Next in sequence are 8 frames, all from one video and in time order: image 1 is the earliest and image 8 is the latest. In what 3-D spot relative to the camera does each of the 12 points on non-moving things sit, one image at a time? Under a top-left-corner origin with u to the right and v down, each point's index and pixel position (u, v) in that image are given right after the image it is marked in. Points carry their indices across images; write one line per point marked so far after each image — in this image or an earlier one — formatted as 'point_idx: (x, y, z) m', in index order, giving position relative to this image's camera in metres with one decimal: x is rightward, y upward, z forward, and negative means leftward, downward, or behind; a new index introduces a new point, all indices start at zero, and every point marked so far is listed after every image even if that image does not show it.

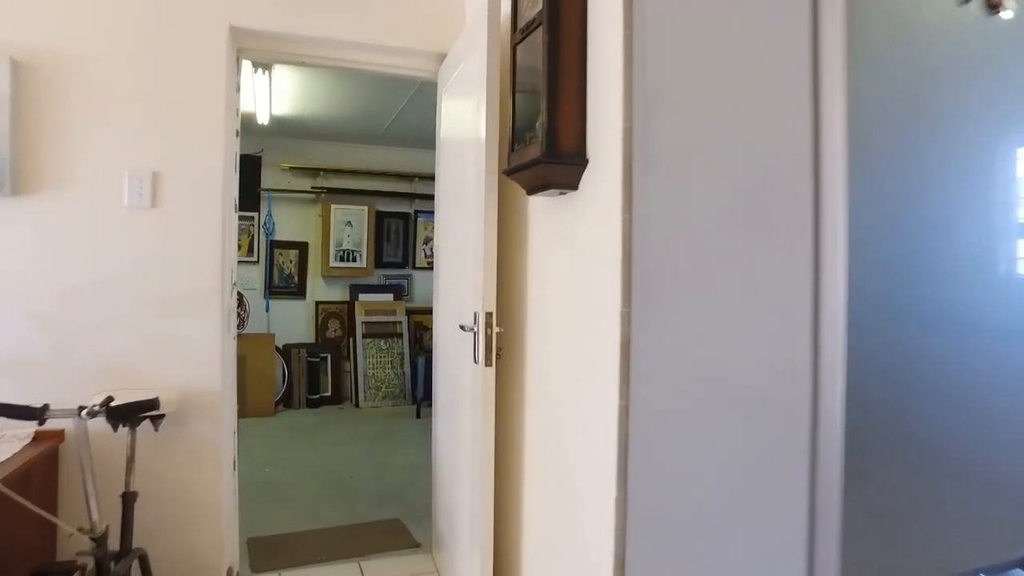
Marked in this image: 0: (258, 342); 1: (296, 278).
0: (-1.9, -0.4, +5.0) m
1: (-1.8, +0.1, +5.4) m
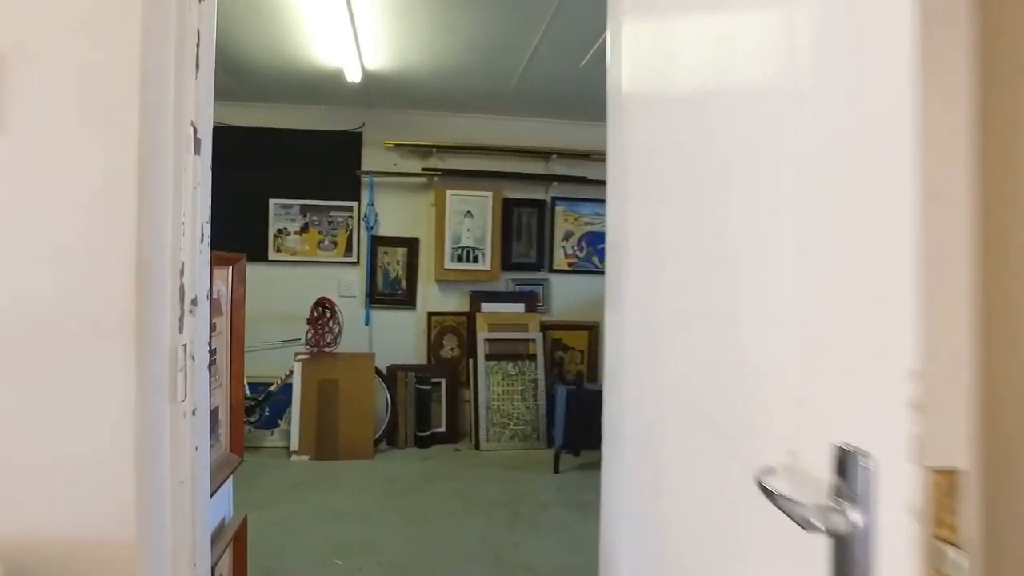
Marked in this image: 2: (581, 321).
0: (-1.0, -0.5, +4.0) m
1: (-0.7, 0.0, +4.4) m
2: (+0.5, -0.2, +4.5) m
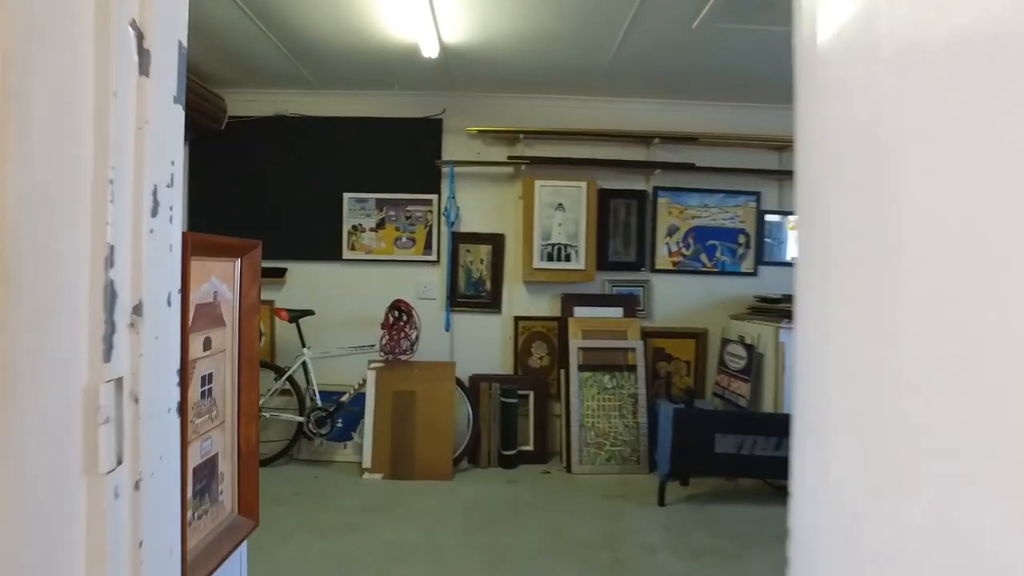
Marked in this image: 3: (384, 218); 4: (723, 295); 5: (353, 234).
0: (-0.4, -0.5, +3.6) m
1: (-0.1, 0.0, +4.0) m
2: (+1.1, -0.2, +4.0) m
3: (-0.8, +0.4, +3.9) m
4: (+1.3, 0.0, +4.0) m
5: (-0.9, +0.3, +3.9) m
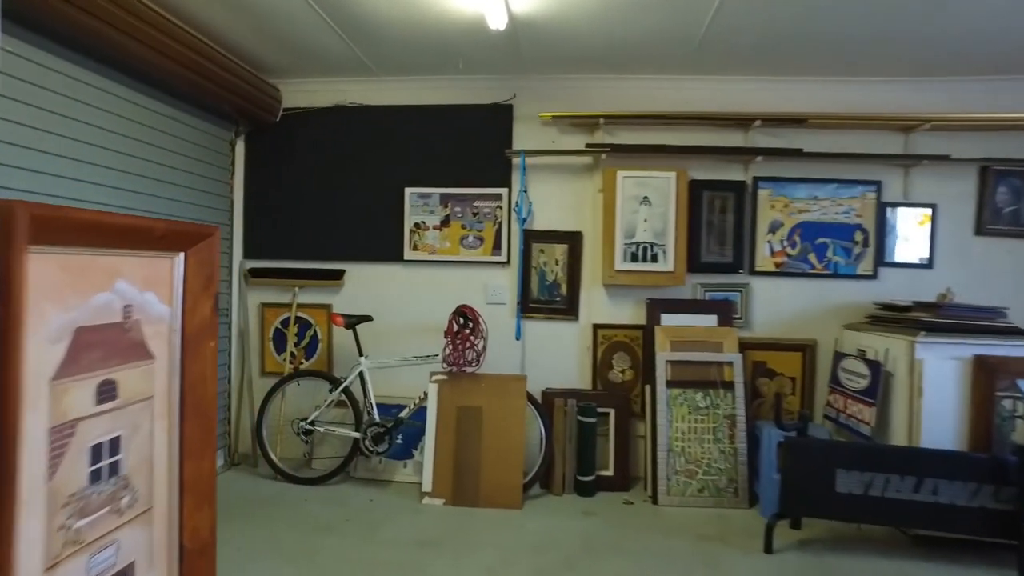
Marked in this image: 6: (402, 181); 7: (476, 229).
0: (-0.1, -0.5, +3.2) m
1: (+0.3, 0.0, +3.6) m
2: (+1.5, -0.3, +3.4) m
3: (-0.3, +0.4, +3.6) m
4: (+1.7, -0.1, +3.5) m
5: (-0.5, +0.3, +3.6) m
6: (-0.6, +0.6, +3.6) m
7: (-0.2, +0.3, +3.6) m
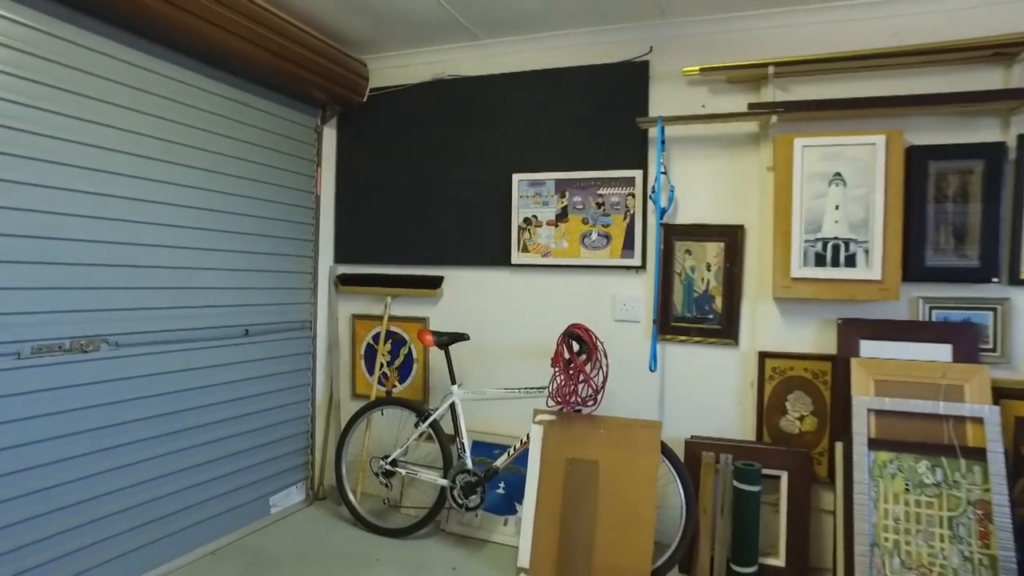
0: (+0.4, -0.6, +2.4) m
1: (+0.8, -0.1, +2.7) m
2: (+1.9, -0.3, +2.2) m
3: (+0.2, +0.3, +2.8) m
4: (+2.2, -0.1, +2.2) m
5: (+0.1, +0.3, +2.9) m
6: (0.0, +0.5, +2.9) m
7: (+0.4, +0.3, +2.8) m
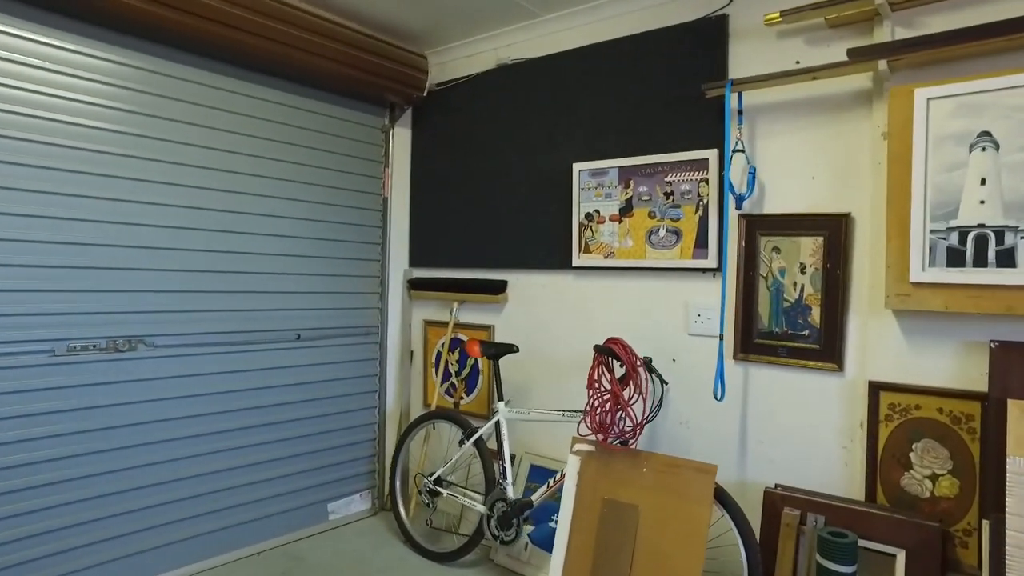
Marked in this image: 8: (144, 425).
0: (+0.5, -0.6, +2.0) m
1: (+0.9, -0.1, +2.0) m
2: (+1.8, -0.4, +1.3) m
3: (+0.4, +0.3, +2.4) m
4: (+2.0, -0.2, +1.1) m
5: (+0.3, +0.2, +2.5) m
6: (+0.2, +0.5, +2.6) m
7: (+0.6, +0.2, +2.3) m
8: (-1.3, -0.5, +2.3) m
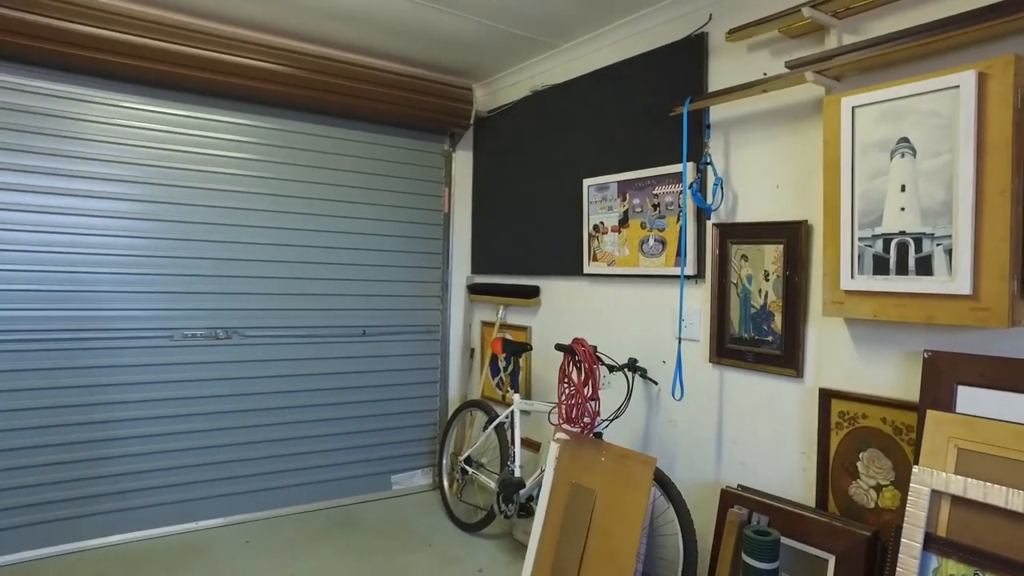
0: (+0.3, -0.6, +2.1) m
1: (+0.8, -0.1, +2.1) m
2: (+1.4, -0.4, +1.1) m
3: (+0.4, +0.3, +2.6) m
4: (+1.6, -0.2, +0.9) m
5: (+0.3, +0.2, +2.7) m
6: (+0.3, +0.5, +2.8) m
7: (+0.5, +0.2, +2.5) m
8: (-1.2, -0.5, +3.0) m
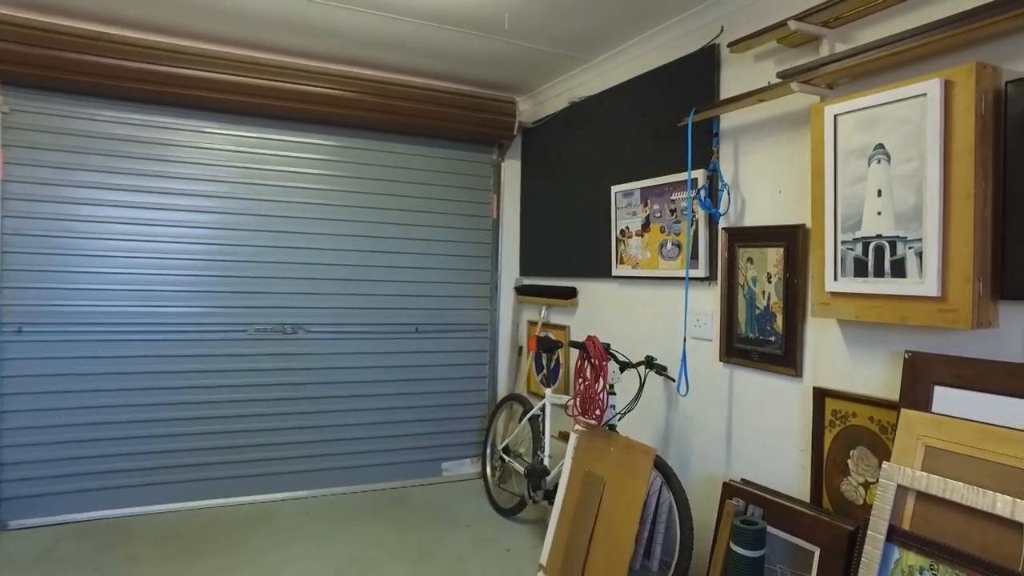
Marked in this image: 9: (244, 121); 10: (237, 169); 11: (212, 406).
0: (+0.4, -0.6, +2.3) m
1: (+0.9, -0.1, +2.2) m
2: (+1.3, -0.4, +1.1) m
3: (+0.6, +0.3, +2.7) m
4: (+1.4, -0.2, +0.9) m
5: (+0.5, +0.2, +2.9) m
6: (+0.5, +0.5, +3.0) m
7: (+0.6, +0.2, +2.6) m
8: (-1.0, -0.5, +3.3) m
9: (-1.3, +0.8, +3.2) m
10: (-1.3, +0.6, +3.2) m
11: (-1.4, -0.6, +3.1) m
